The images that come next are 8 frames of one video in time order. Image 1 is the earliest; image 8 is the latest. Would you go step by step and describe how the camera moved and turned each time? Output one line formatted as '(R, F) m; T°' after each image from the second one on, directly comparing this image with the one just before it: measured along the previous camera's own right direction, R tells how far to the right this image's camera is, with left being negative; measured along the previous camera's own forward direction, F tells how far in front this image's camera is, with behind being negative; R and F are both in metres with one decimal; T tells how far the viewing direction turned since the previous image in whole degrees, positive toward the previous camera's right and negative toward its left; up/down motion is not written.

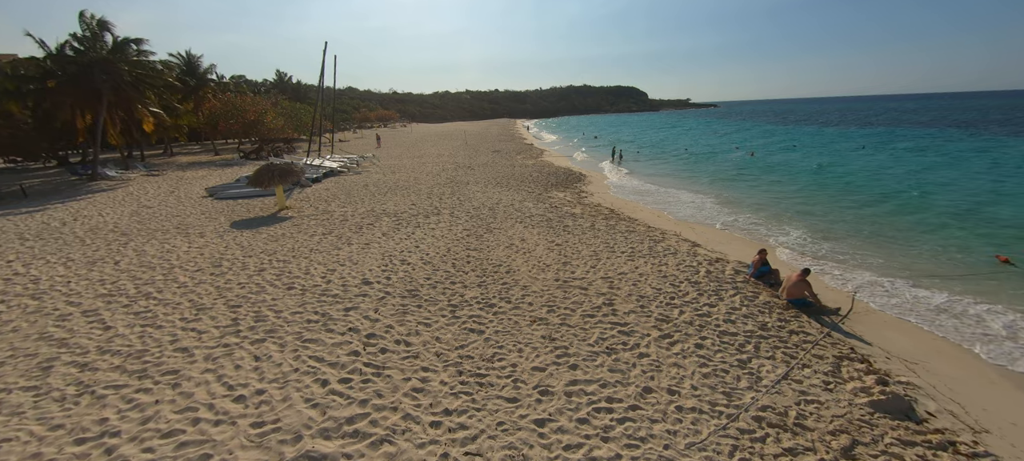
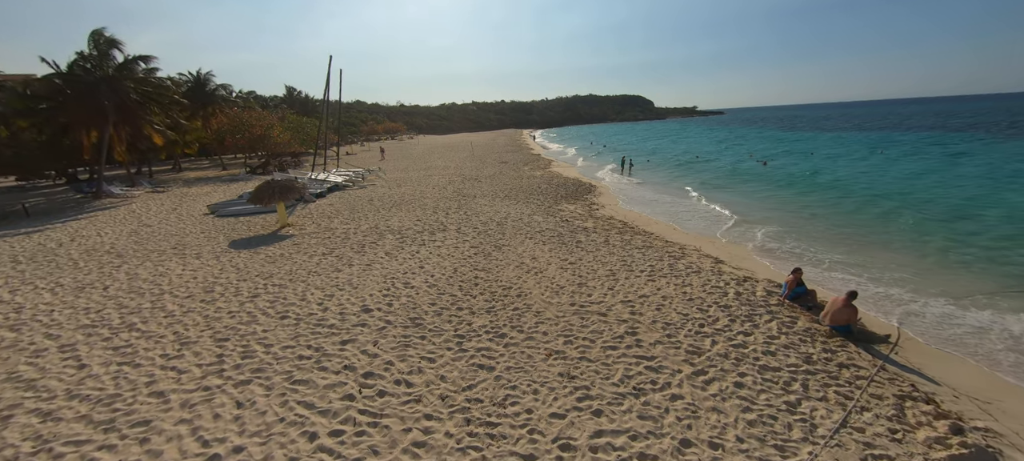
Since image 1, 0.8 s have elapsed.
(-0.1, +0.6) m; -1°
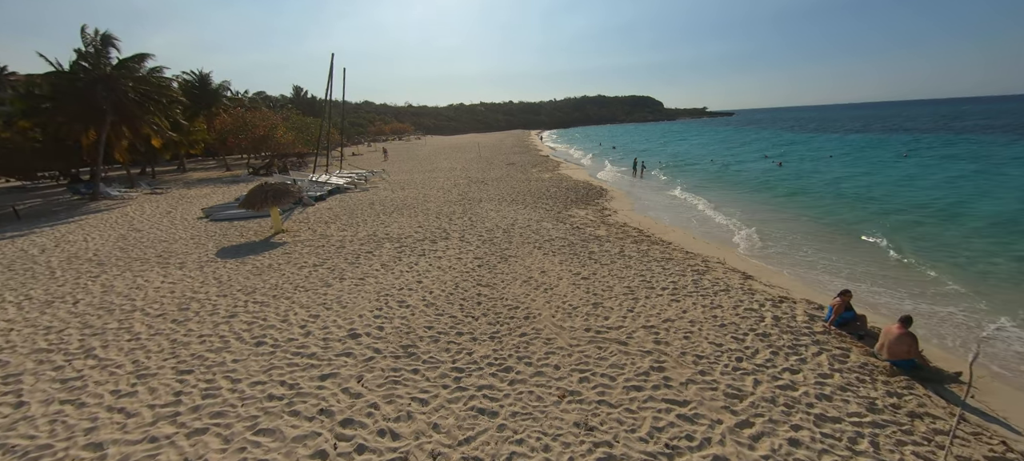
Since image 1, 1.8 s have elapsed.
(0.0, +0.9) m; -1°
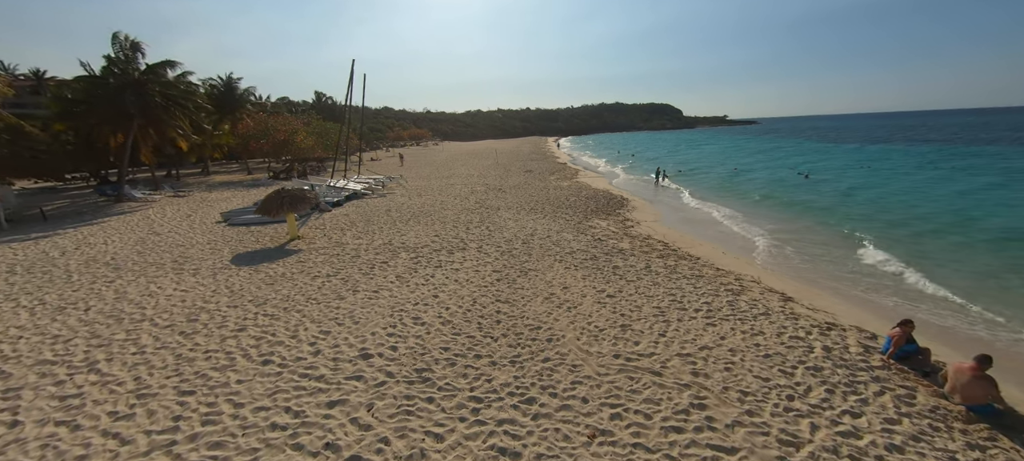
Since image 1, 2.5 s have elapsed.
(-0.1, +0.4) m; -2°
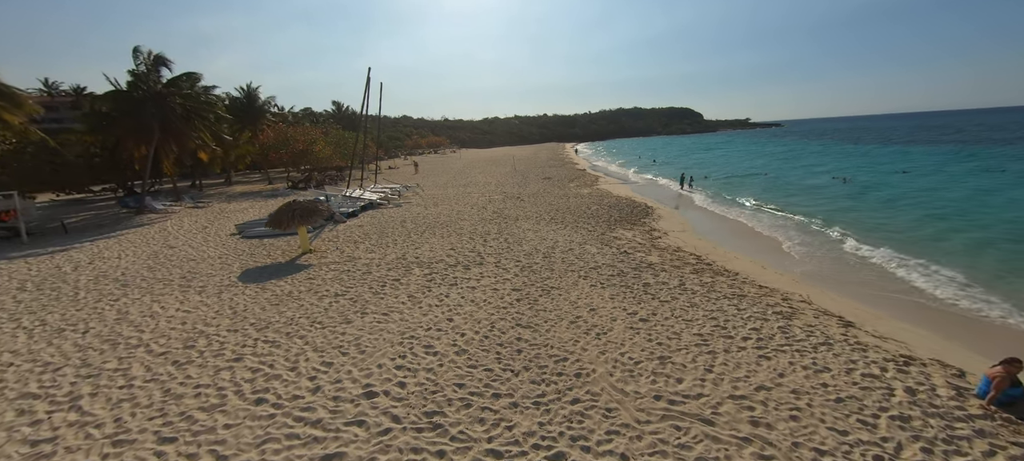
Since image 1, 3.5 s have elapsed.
(-0.1, +0.7) m; -2°
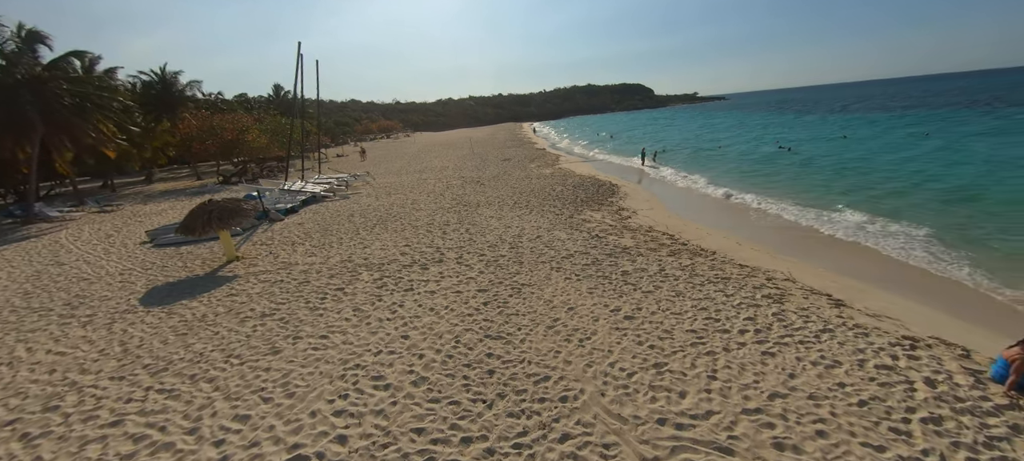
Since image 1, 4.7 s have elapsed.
(0.0, +1.2) m; +5°
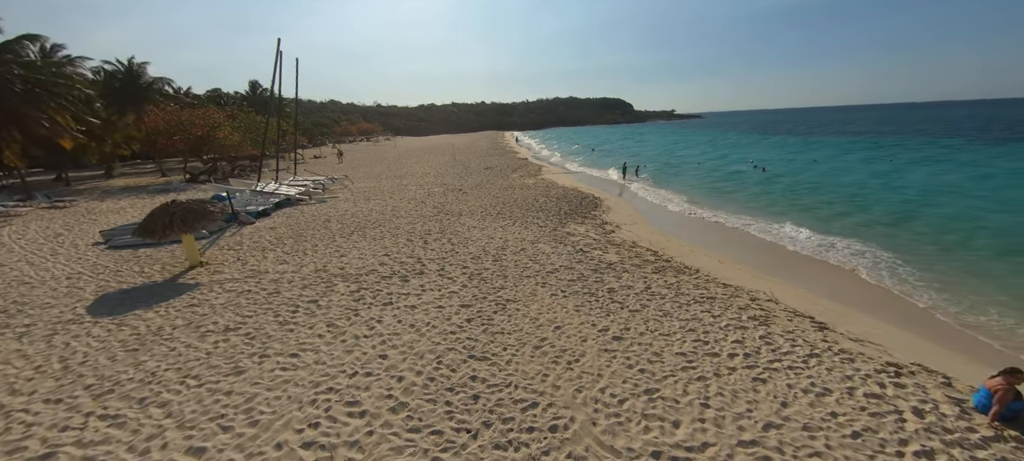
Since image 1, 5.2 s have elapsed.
(-0.2, +0.3) m; +3°
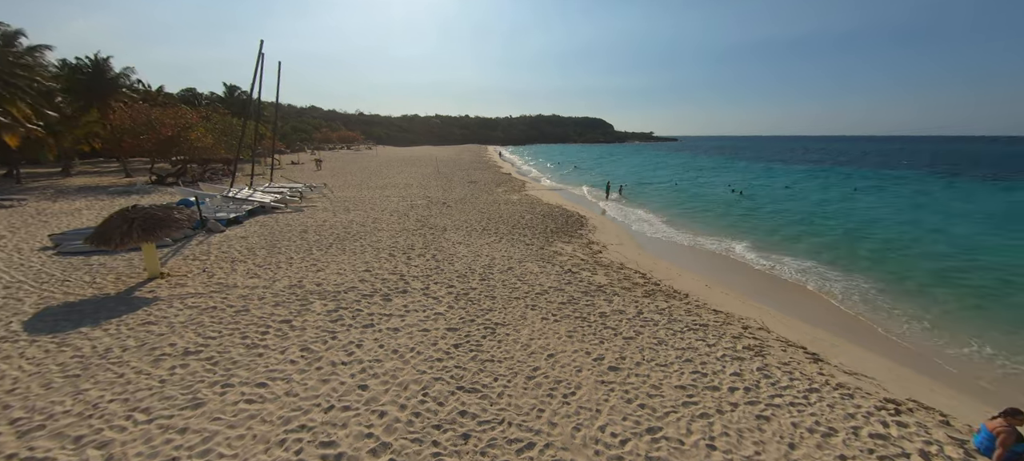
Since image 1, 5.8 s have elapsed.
(-0.2, +0.4) m; +3°
